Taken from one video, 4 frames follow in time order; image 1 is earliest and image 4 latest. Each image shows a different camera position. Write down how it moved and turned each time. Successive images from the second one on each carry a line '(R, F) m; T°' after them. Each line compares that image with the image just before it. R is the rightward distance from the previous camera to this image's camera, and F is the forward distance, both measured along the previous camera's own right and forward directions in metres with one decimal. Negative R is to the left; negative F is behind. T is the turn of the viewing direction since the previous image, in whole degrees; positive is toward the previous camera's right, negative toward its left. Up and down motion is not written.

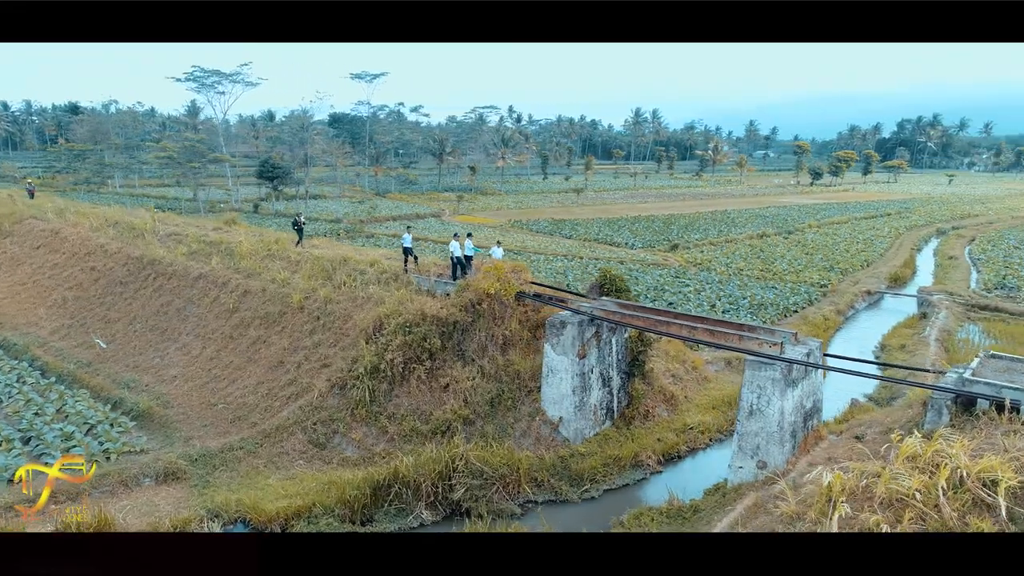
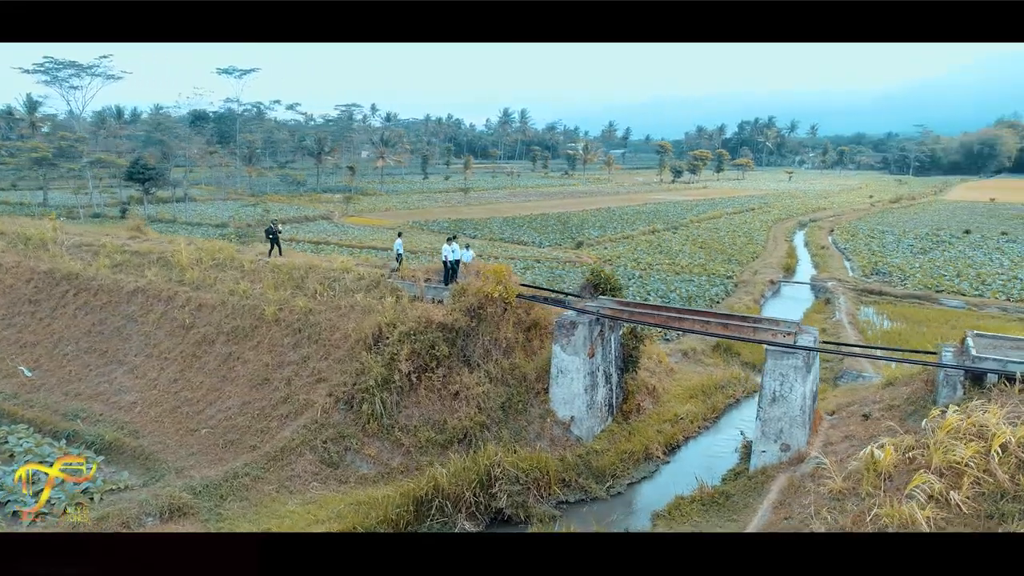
(-1.7, +0.2) m; +11°
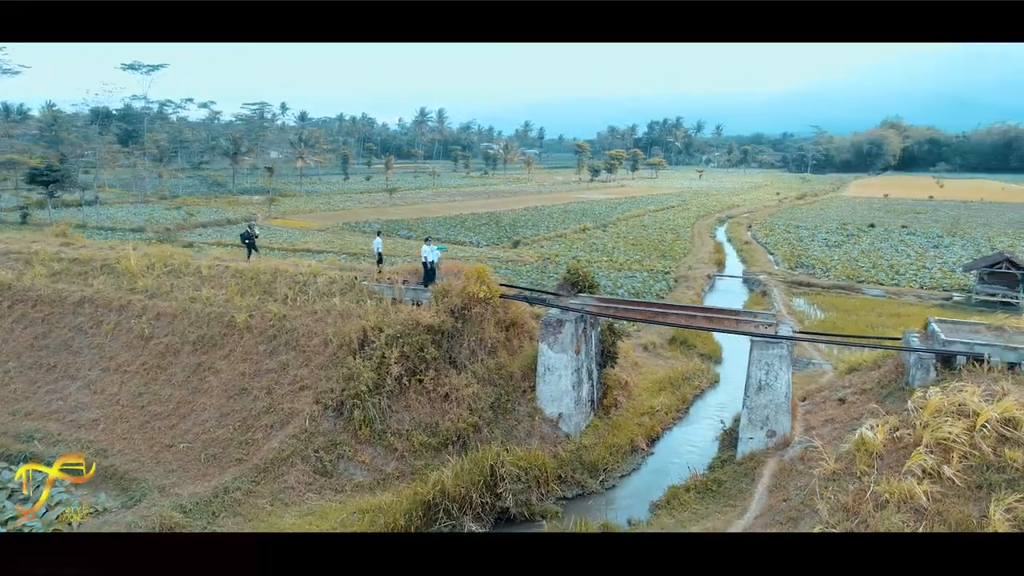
(-0.8, 0.0) m; +7°
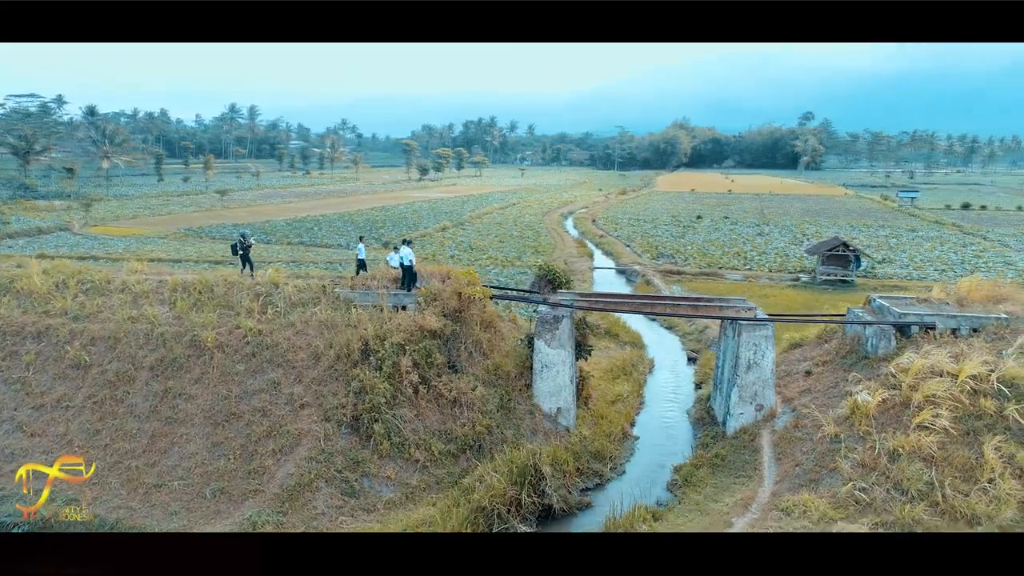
(-2.1, +0.3) m; +15°
